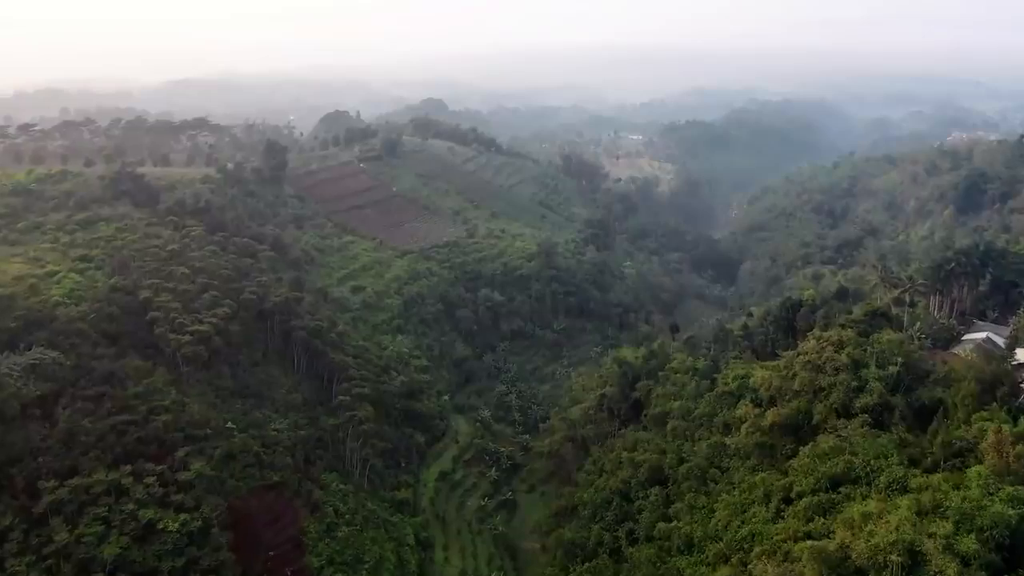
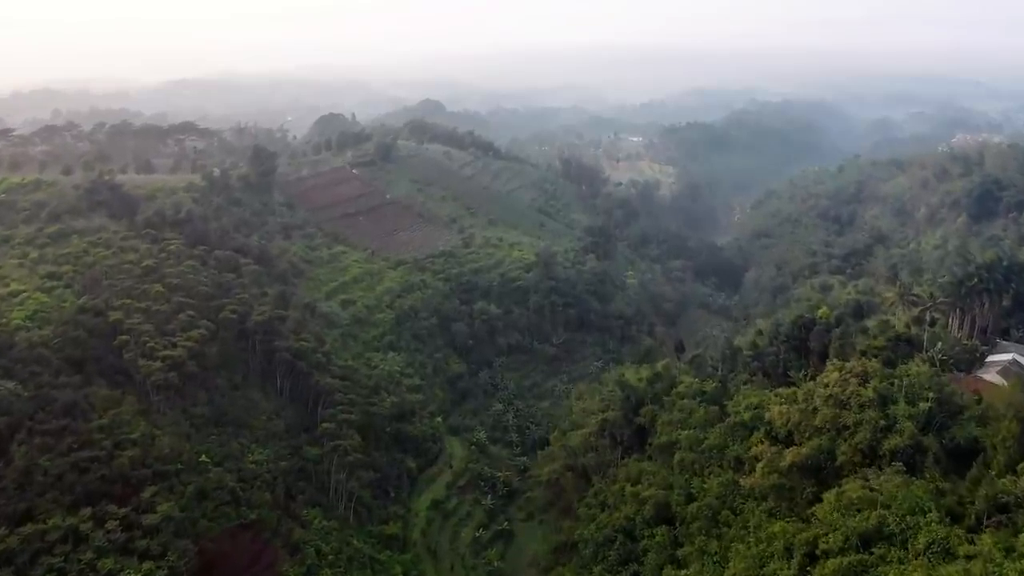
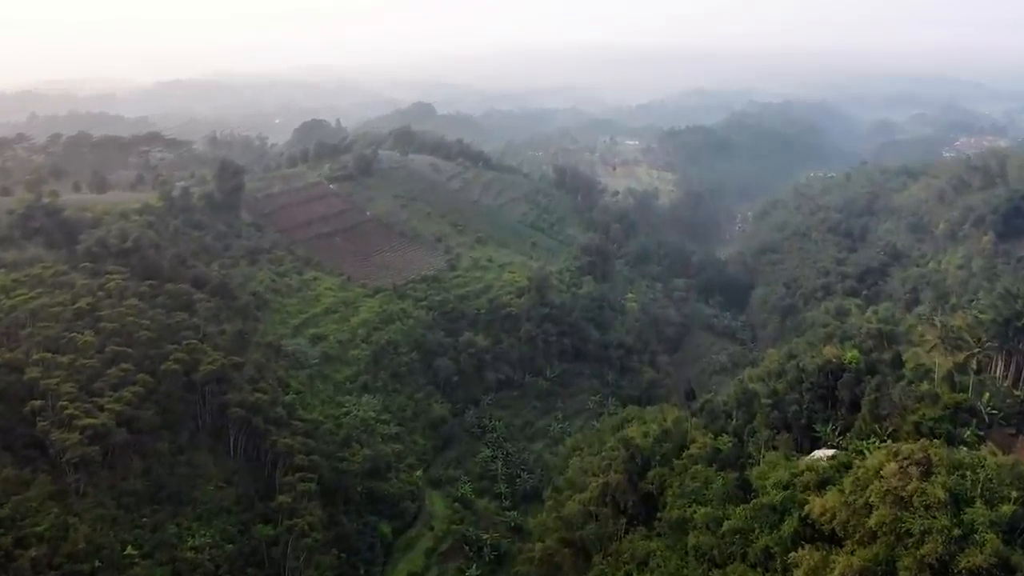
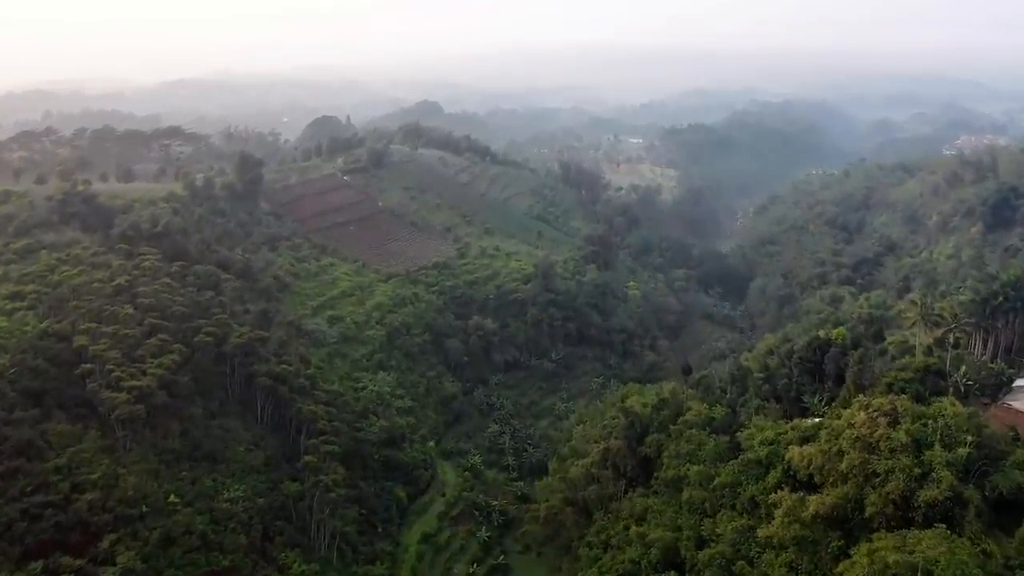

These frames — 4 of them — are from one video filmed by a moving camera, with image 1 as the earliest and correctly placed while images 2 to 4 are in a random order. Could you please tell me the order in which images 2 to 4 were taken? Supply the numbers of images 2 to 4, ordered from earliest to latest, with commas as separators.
2, 4, 3
